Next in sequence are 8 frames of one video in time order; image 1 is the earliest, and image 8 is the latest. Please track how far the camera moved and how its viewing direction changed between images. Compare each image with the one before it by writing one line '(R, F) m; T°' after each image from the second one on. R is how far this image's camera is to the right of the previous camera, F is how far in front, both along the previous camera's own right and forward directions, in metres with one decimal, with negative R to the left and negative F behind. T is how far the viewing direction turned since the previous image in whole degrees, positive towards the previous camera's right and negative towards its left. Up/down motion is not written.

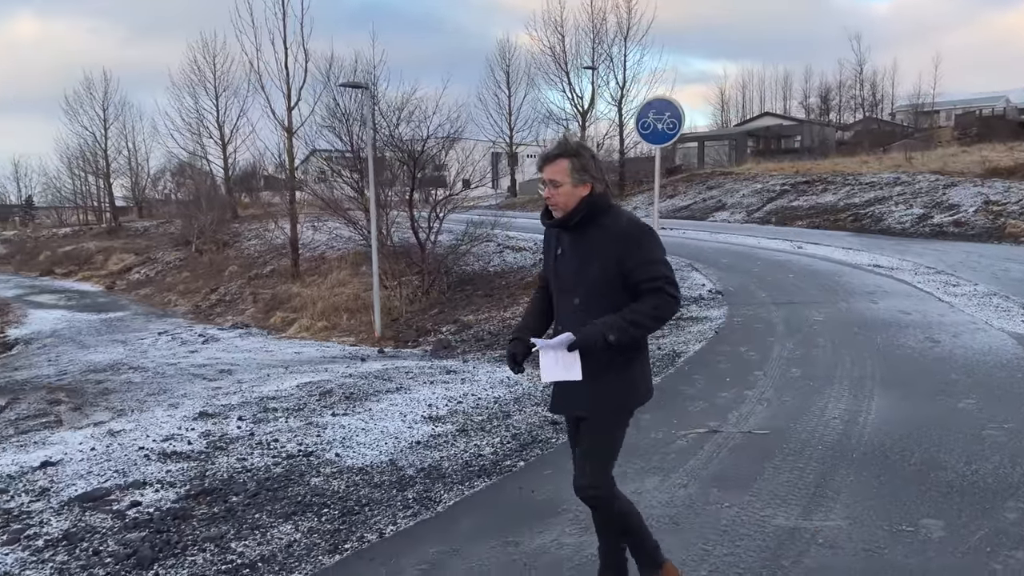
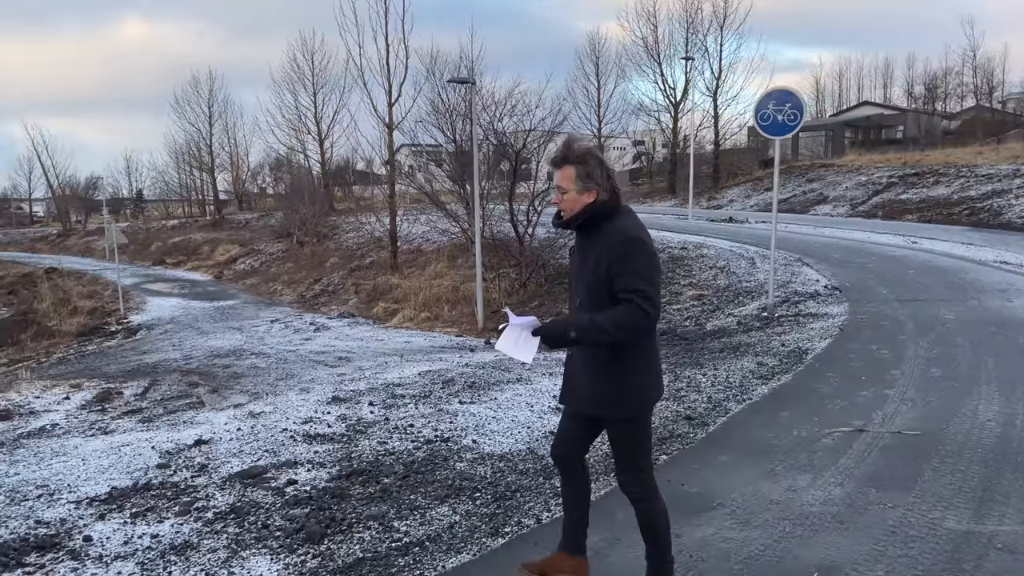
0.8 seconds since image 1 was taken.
(-0.4, -0.1) m; -6°
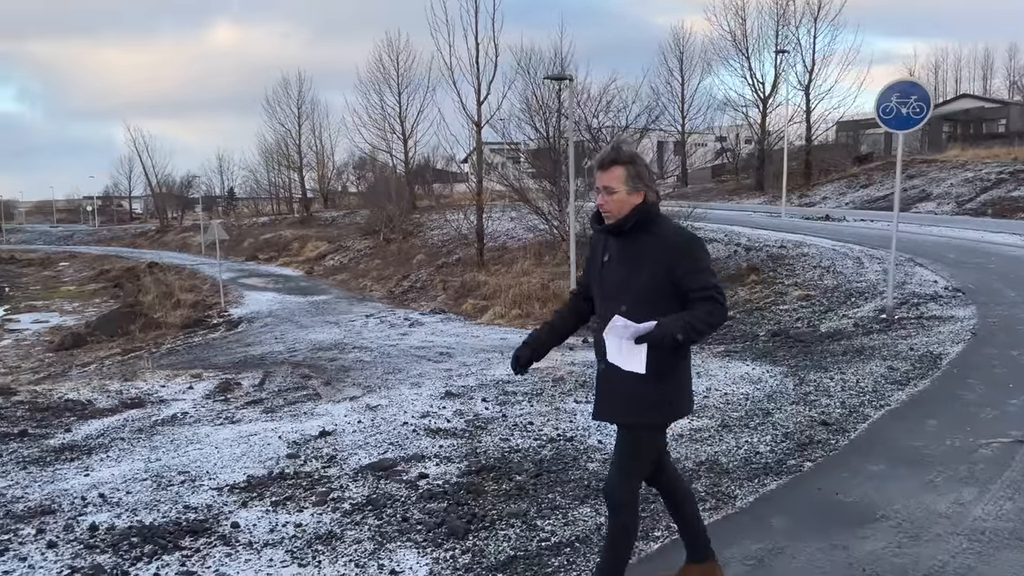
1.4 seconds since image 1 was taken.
(-0.4, 0.0) m; -5°
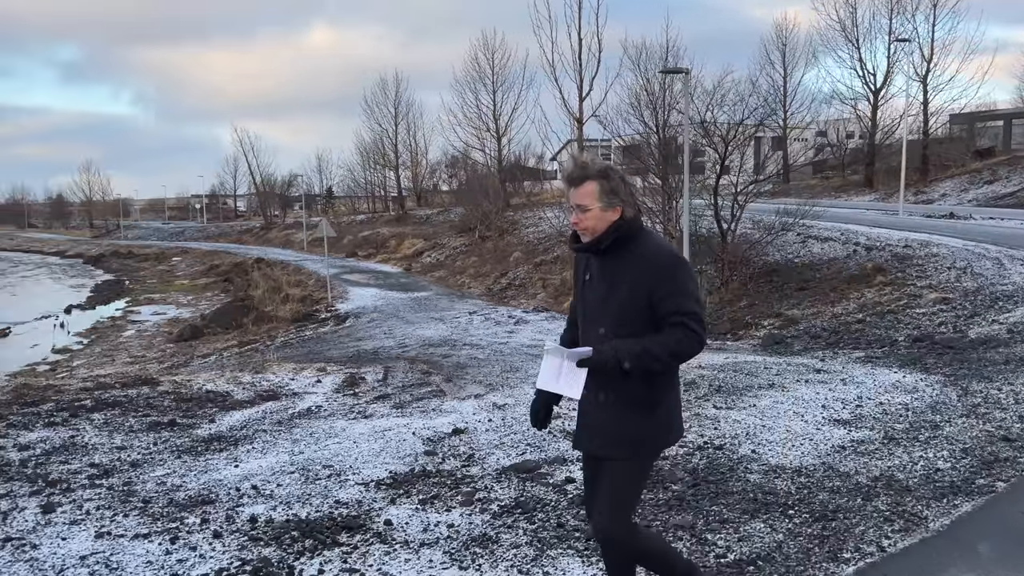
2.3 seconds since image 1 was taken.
(-0.4, +0.1) m; -6°
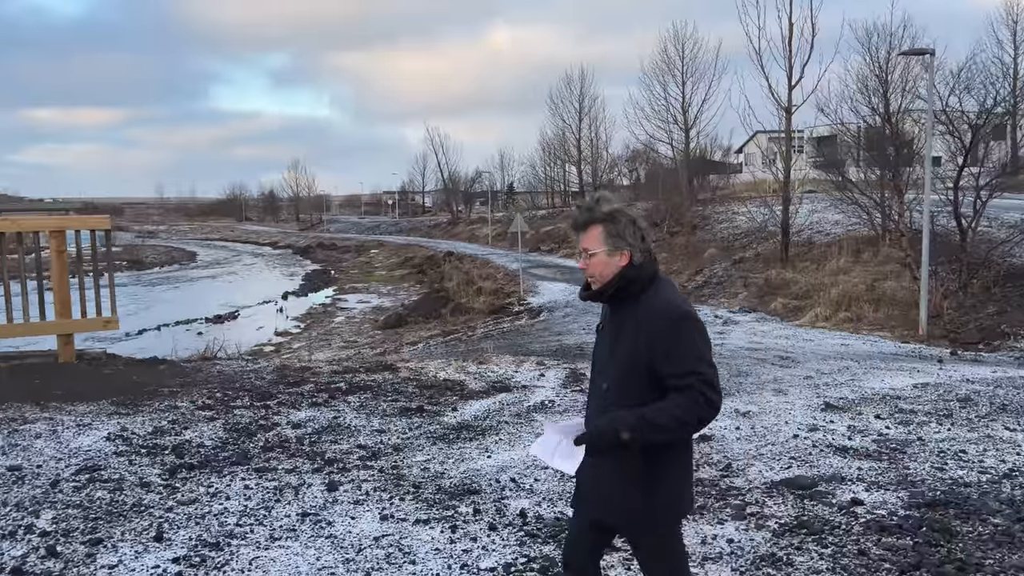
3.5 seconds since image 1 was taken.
(-0.6, +0.1) m; -13°
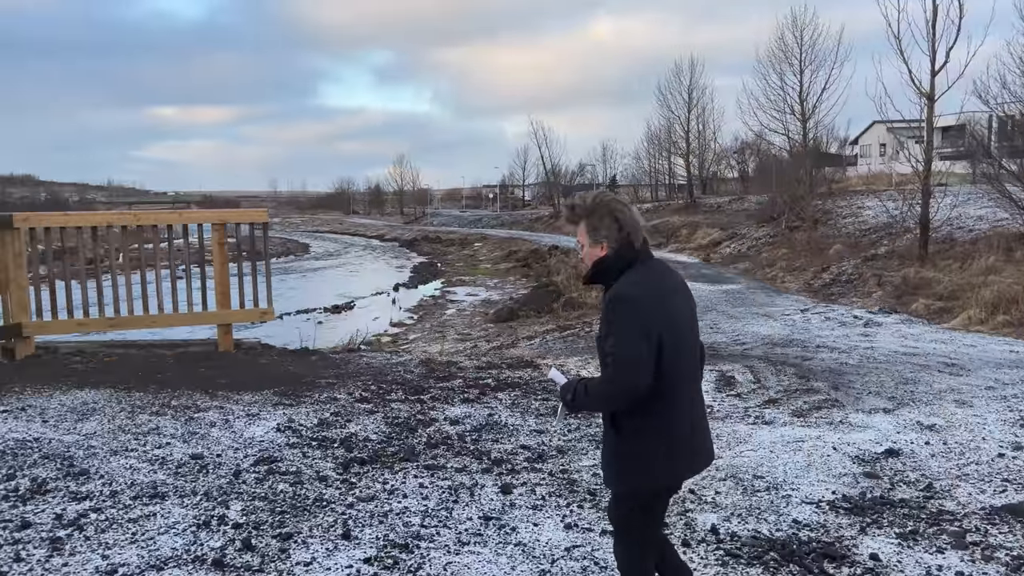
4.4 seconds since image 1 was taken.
(-0.5, +0.2) m; -7°
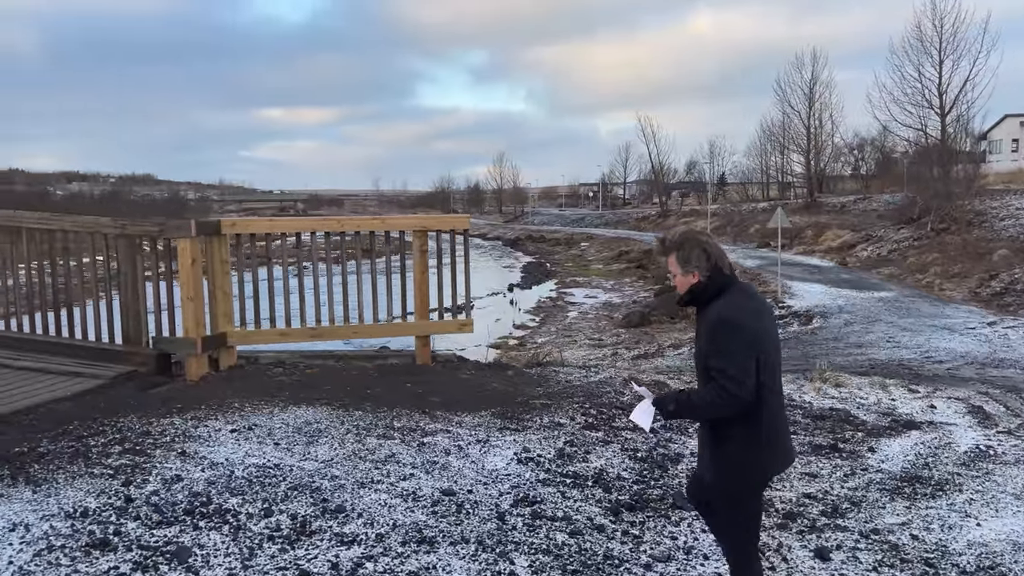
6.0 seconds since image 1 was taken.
(-1.1, +0.6) m; -7°
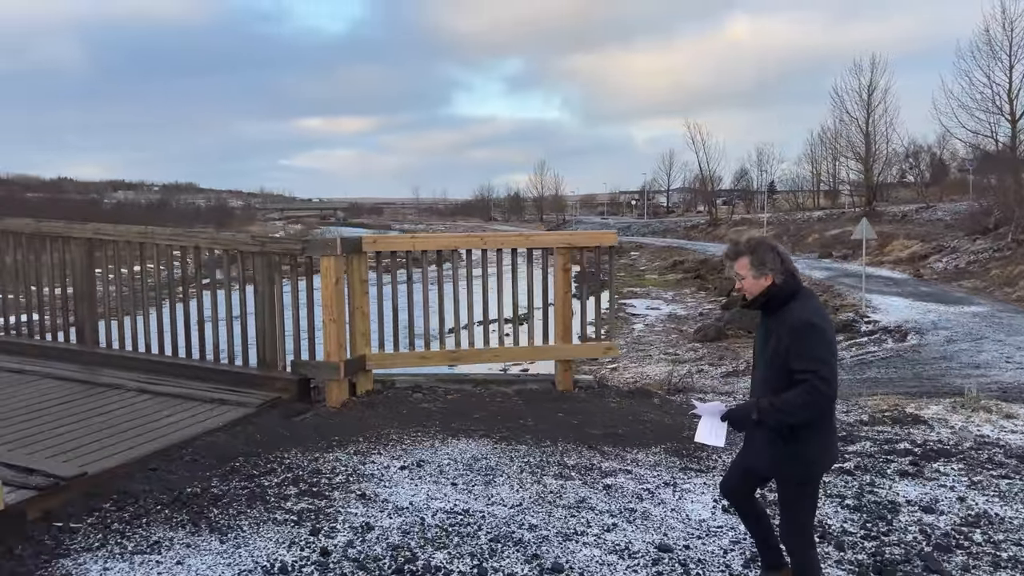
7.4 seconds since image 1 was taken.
(-1.0, +0.4) m; -3°
